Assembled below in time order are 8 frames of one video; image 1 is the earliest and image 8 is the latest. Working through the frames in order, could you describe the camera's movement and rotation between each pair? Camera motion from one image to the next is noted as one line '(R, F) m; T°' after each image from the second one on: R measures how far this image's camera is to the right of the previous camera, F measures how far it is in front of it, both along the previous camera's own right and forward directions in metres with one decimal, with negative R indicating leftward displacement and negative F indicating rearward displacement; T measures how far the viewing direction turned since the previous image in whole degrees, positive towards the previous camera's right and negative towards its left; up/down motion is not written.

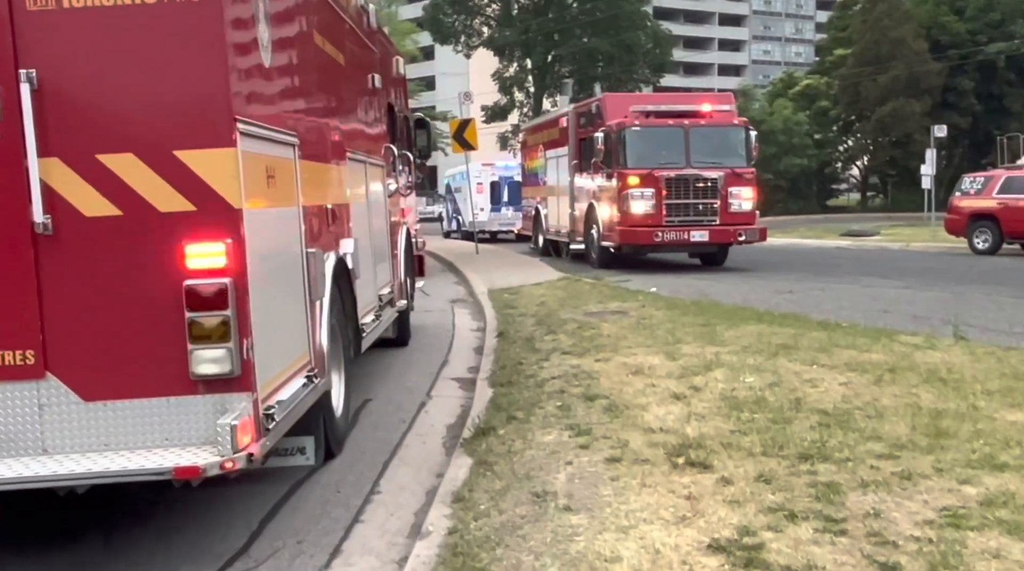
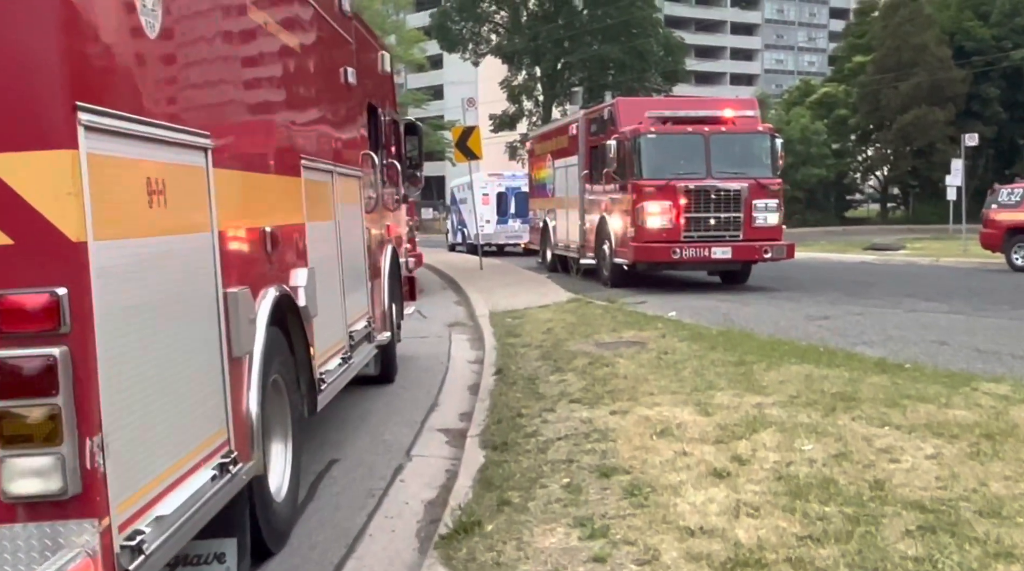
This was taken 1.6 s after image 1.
(+0.1, +1.4) m; -1°
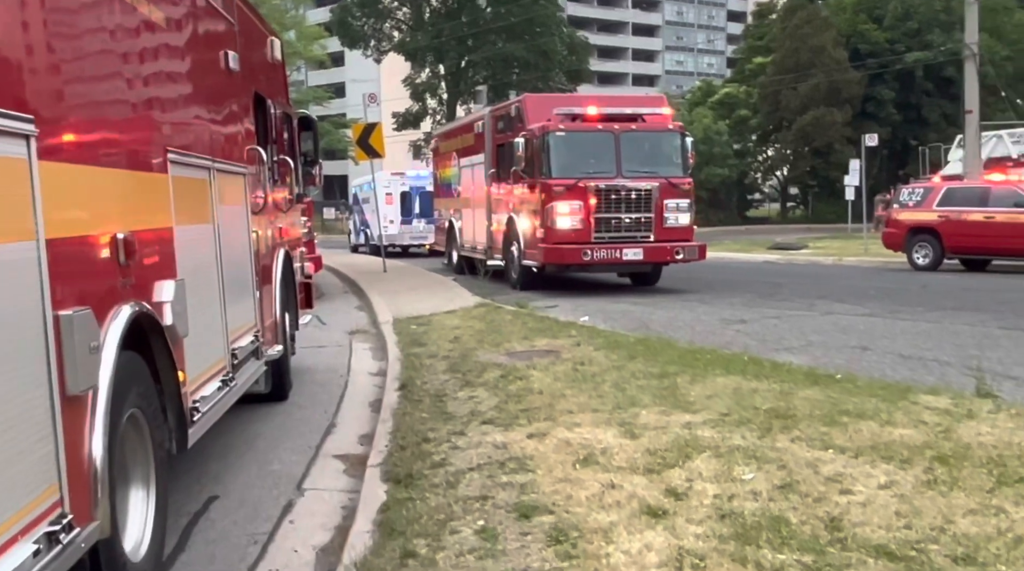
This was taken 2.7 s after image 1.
(0.0, +0.7) m; +6°
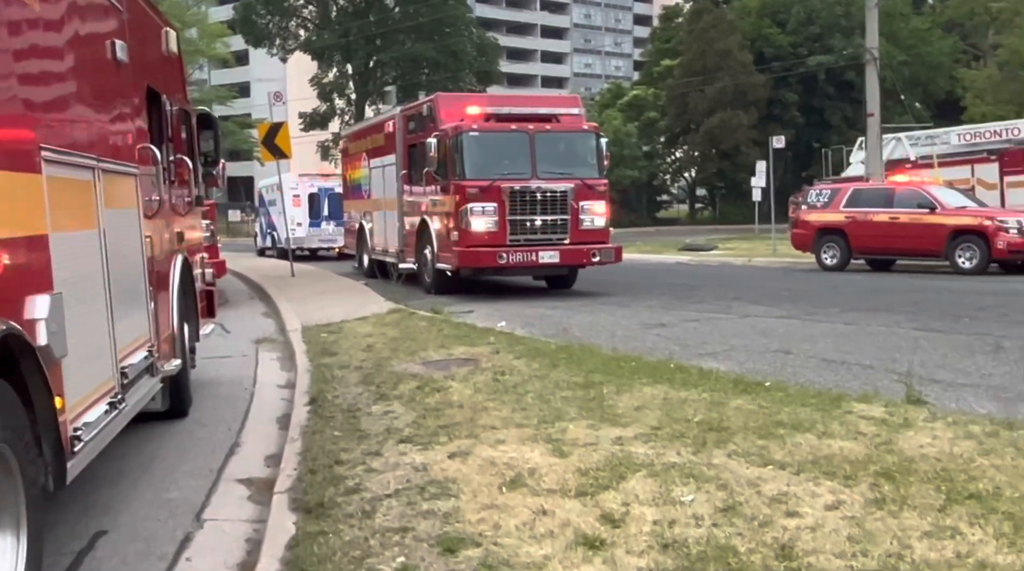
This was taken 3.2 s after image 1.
(0.0, +0.4) m; +5°
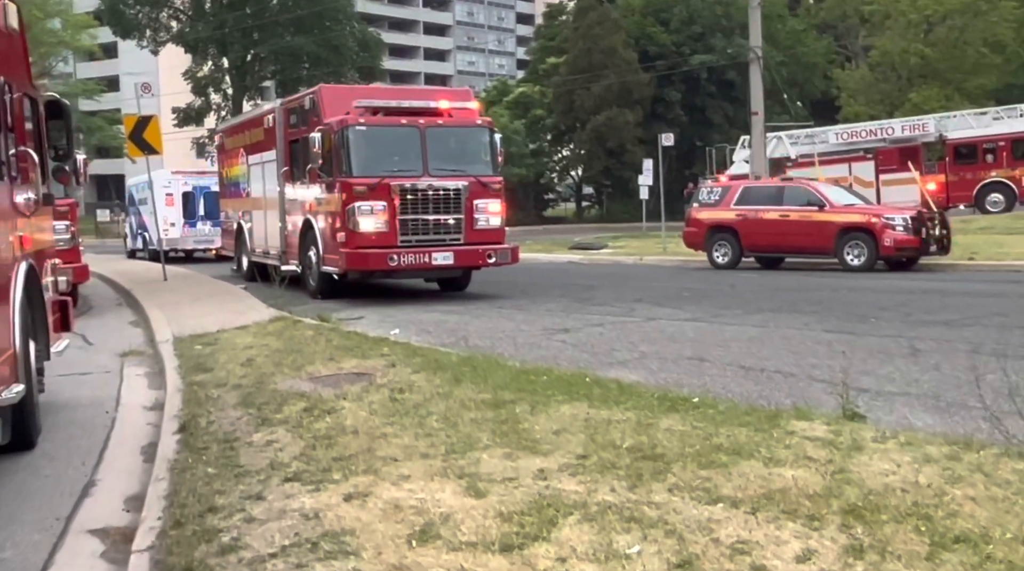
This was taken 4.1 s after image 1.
(-0.1, +0.7) m; +7°
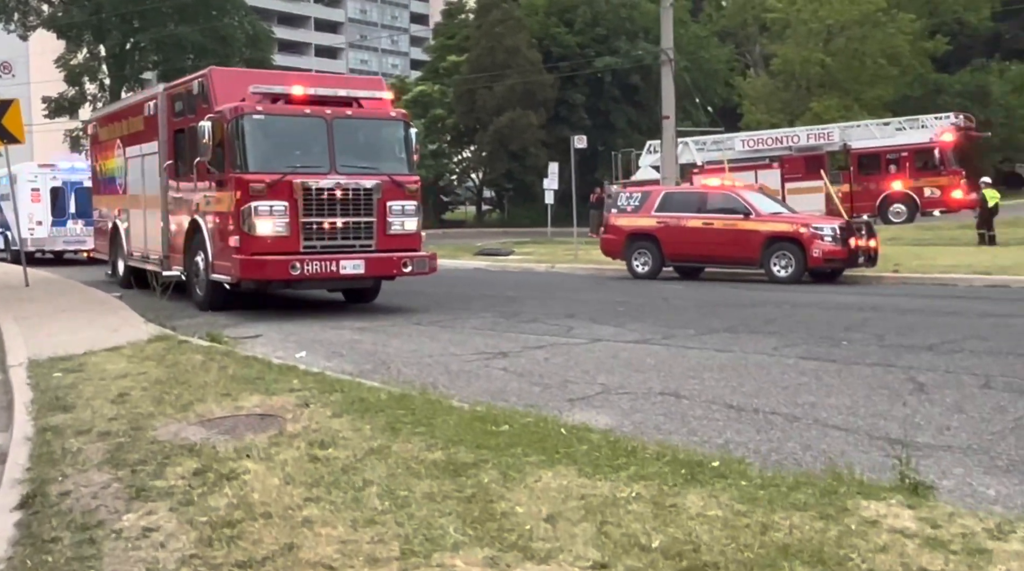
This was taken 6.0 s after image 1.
(-0.4, +1.5) m; +6°
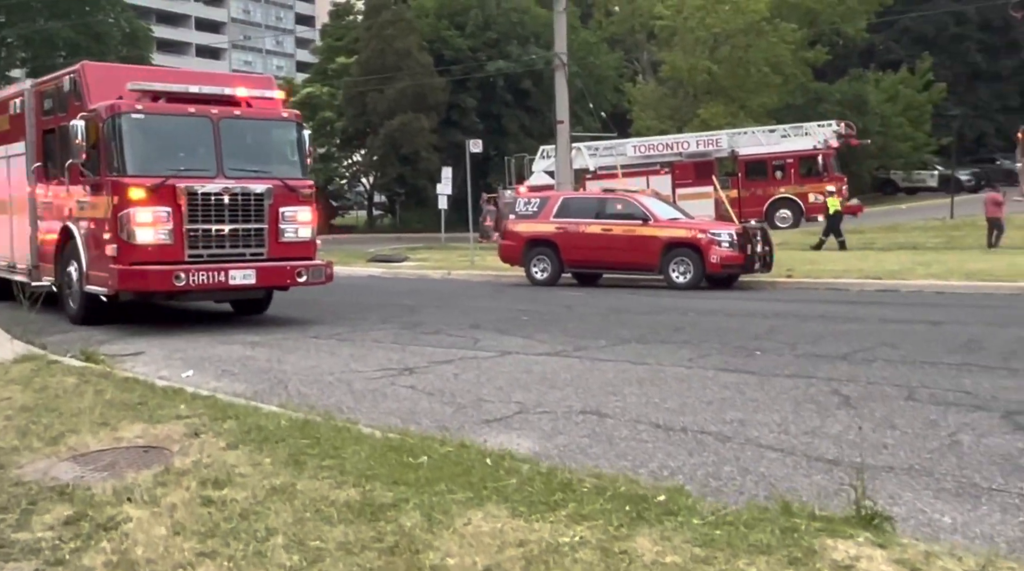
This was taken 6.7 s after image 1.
(-0.2, +0.5) m; +6°
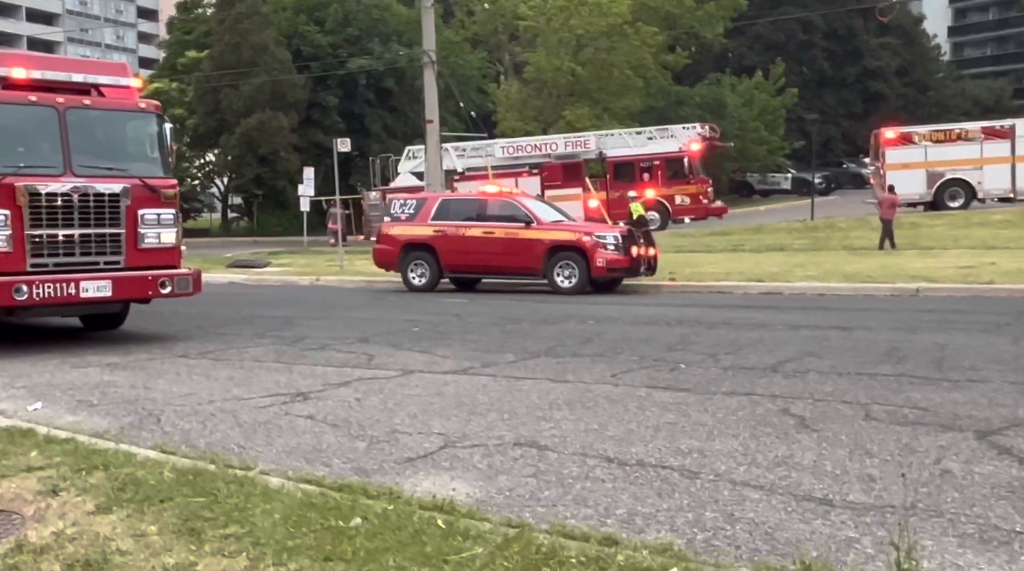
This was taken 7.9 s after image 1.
(-0.4, +0.9) m; +8°
